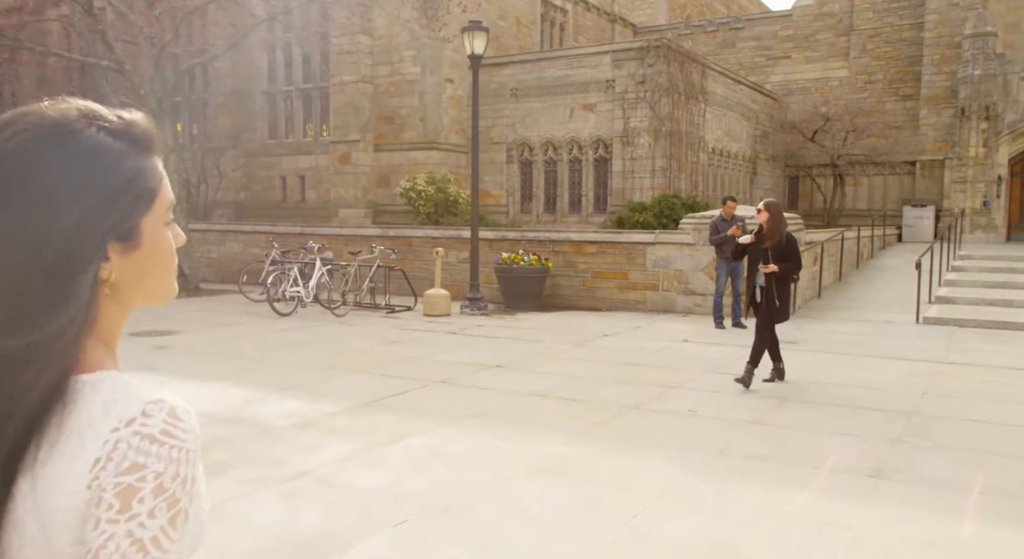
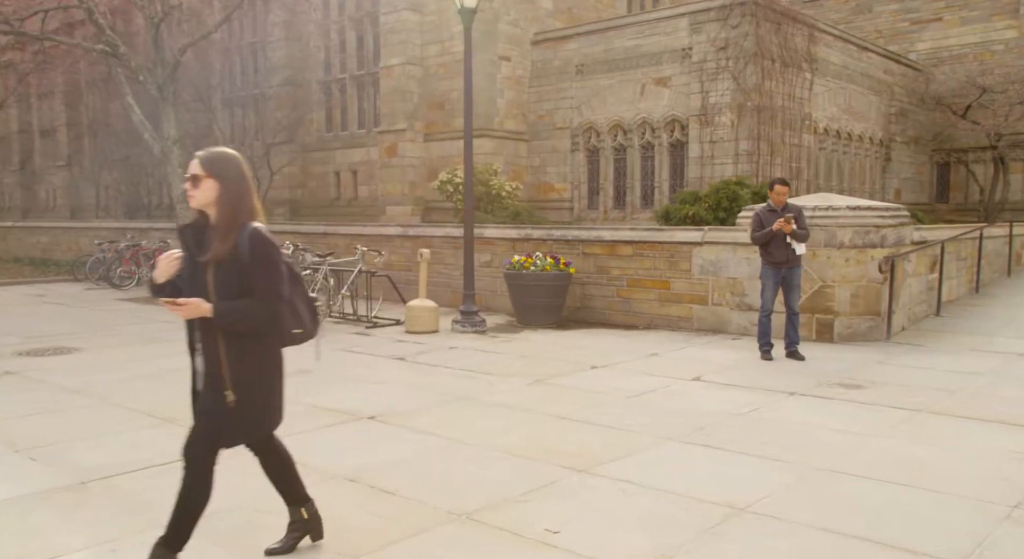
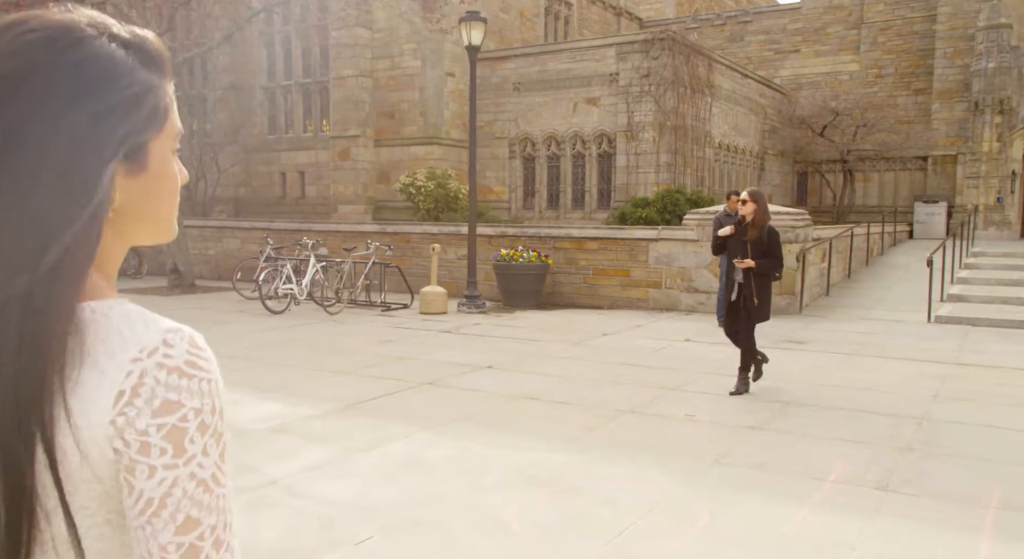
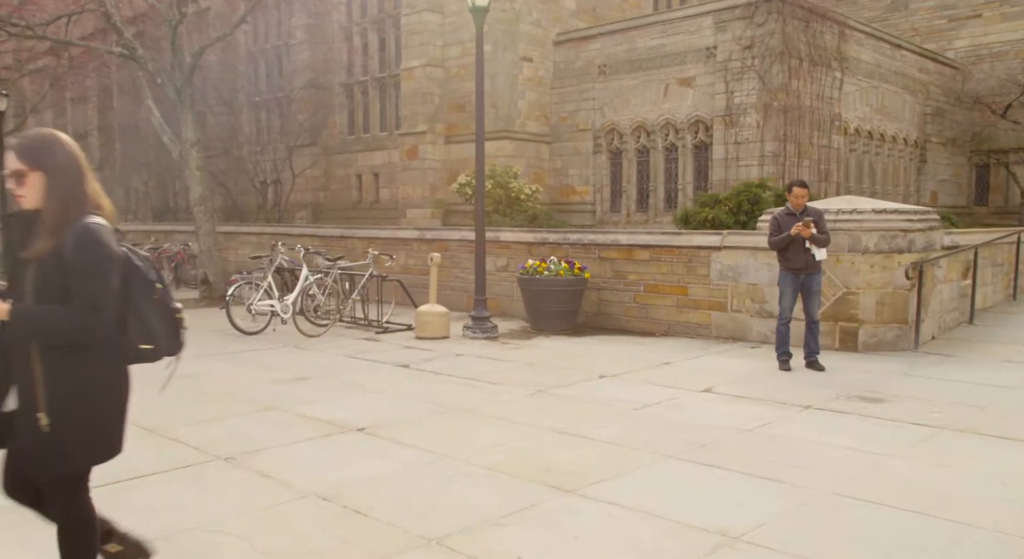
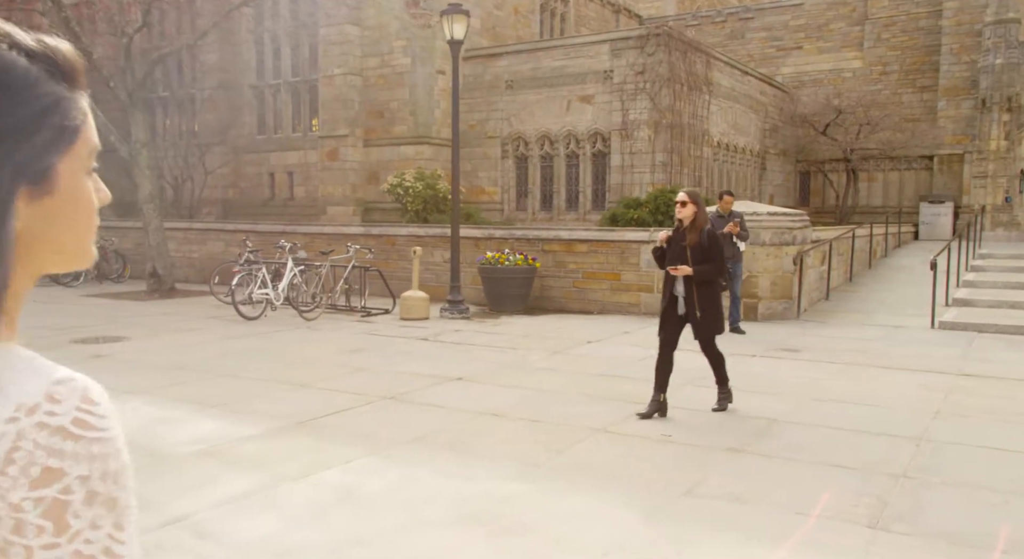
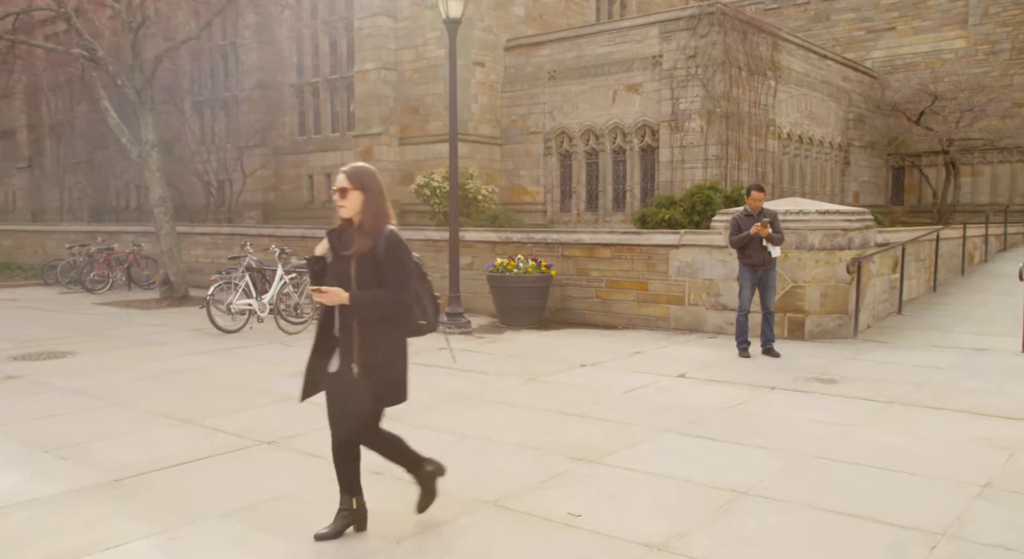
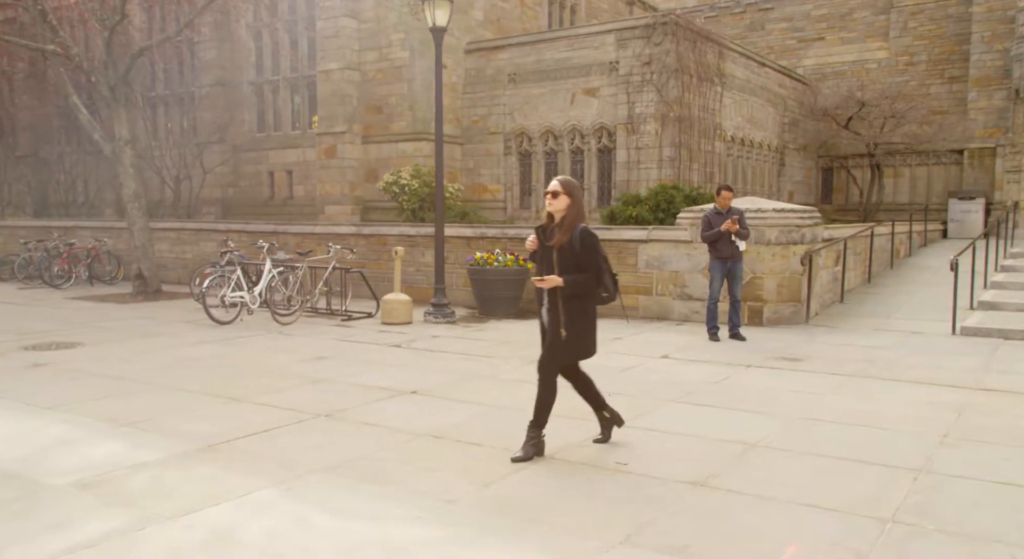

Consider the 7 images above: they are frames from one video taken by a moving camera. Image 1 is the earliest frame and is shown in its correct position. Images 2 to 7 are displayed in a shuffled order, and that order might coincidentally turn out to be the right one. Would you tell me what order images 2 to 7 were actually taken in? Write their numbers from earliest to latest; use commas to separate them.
3, 5, 7, 6, 2, 4
